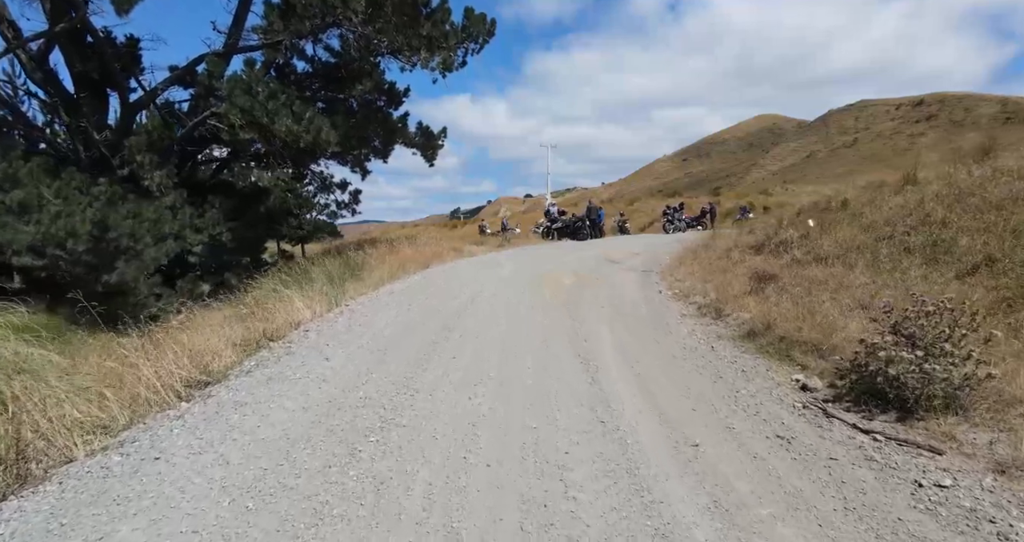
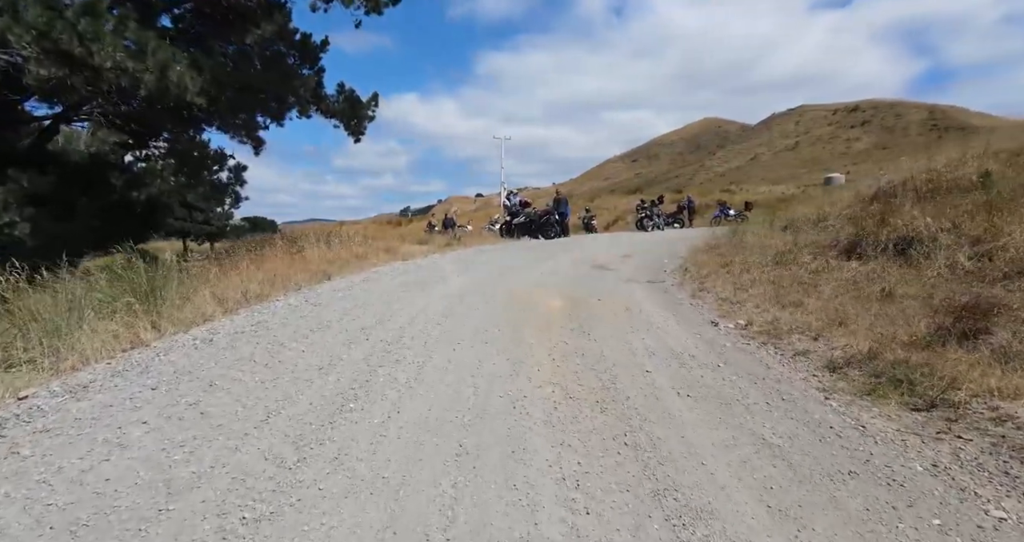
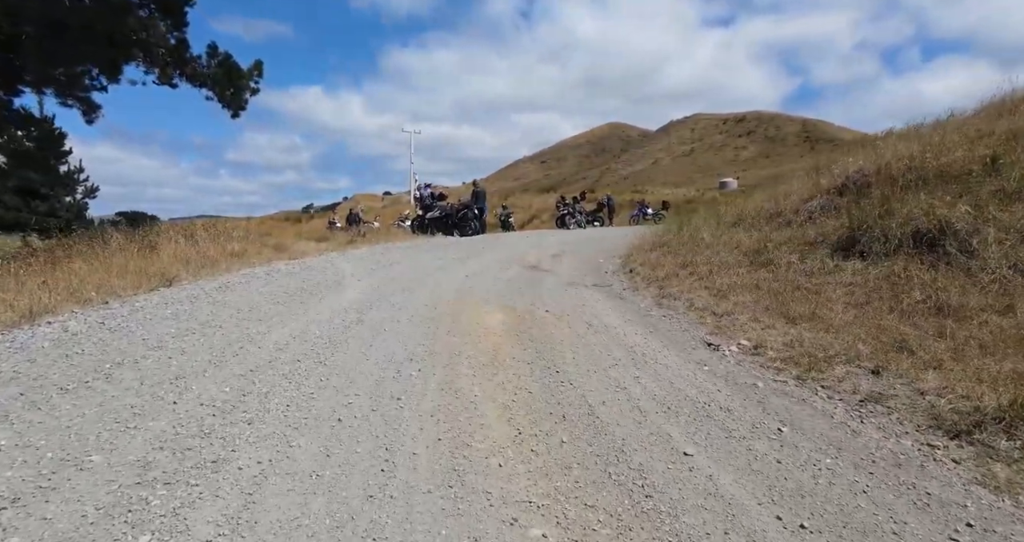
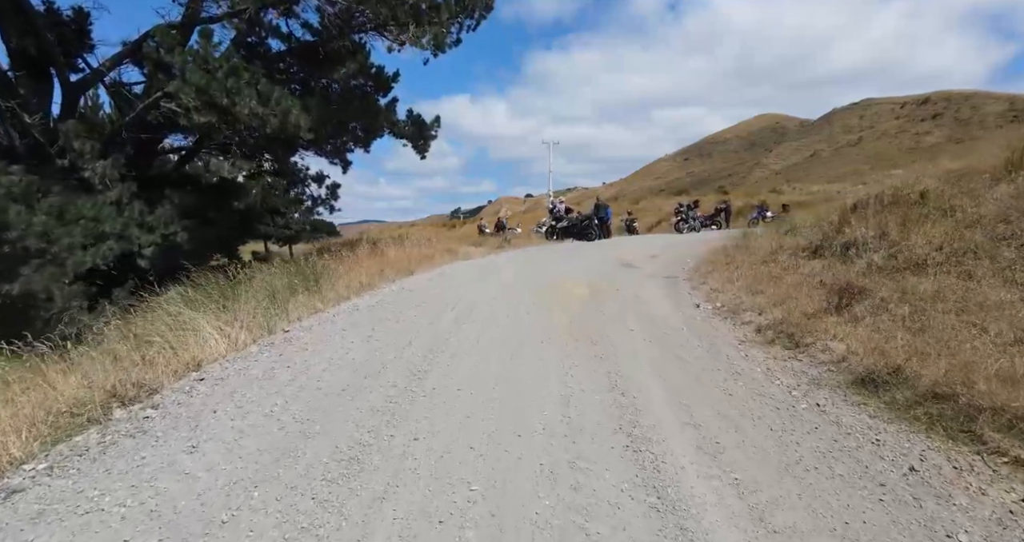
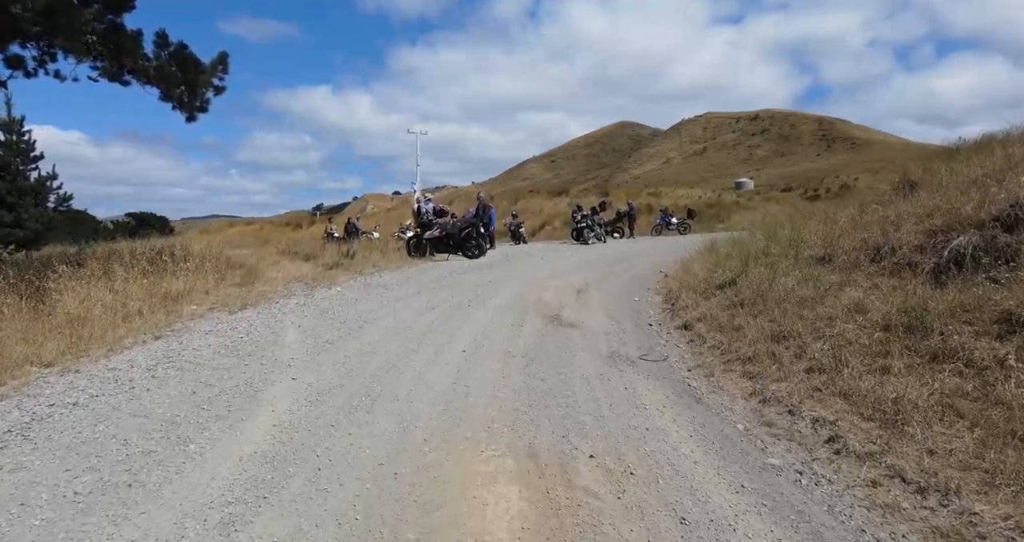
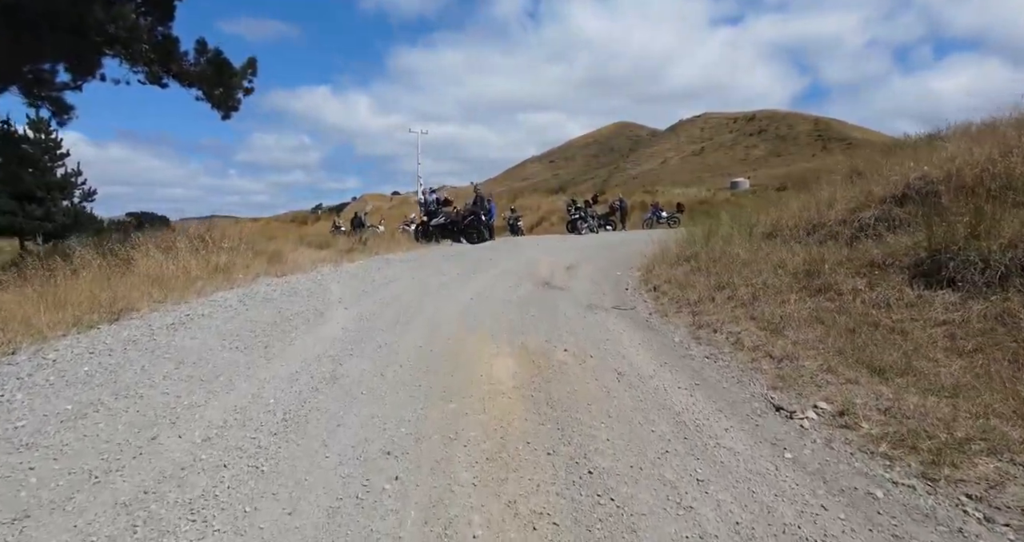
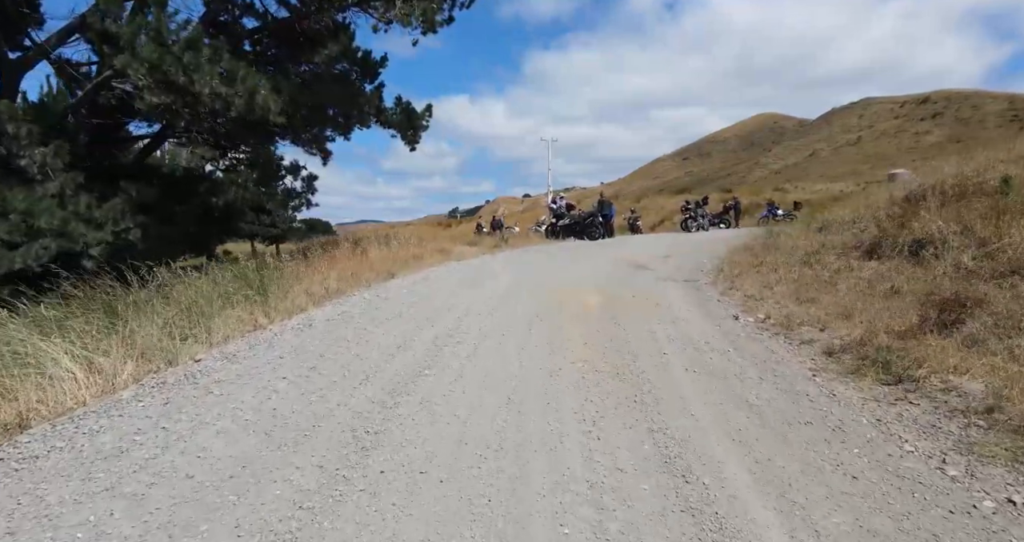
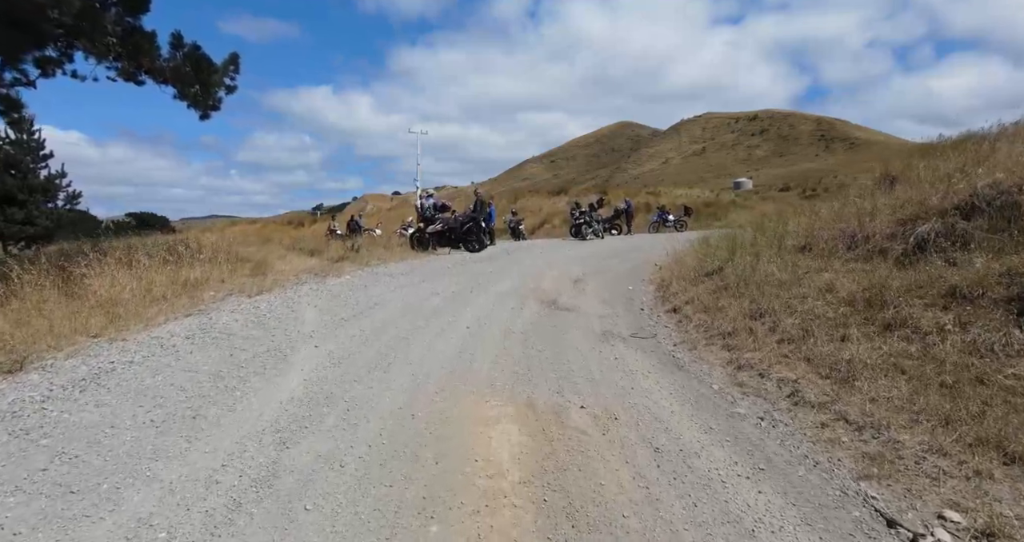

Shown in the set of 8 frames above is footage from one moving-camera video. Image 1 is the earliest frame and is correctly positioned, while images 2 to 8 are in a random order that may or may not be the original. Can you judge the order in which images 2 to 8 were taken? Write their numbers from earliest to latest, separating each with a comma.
4, 7, 2, 3, 6, 8, 5
